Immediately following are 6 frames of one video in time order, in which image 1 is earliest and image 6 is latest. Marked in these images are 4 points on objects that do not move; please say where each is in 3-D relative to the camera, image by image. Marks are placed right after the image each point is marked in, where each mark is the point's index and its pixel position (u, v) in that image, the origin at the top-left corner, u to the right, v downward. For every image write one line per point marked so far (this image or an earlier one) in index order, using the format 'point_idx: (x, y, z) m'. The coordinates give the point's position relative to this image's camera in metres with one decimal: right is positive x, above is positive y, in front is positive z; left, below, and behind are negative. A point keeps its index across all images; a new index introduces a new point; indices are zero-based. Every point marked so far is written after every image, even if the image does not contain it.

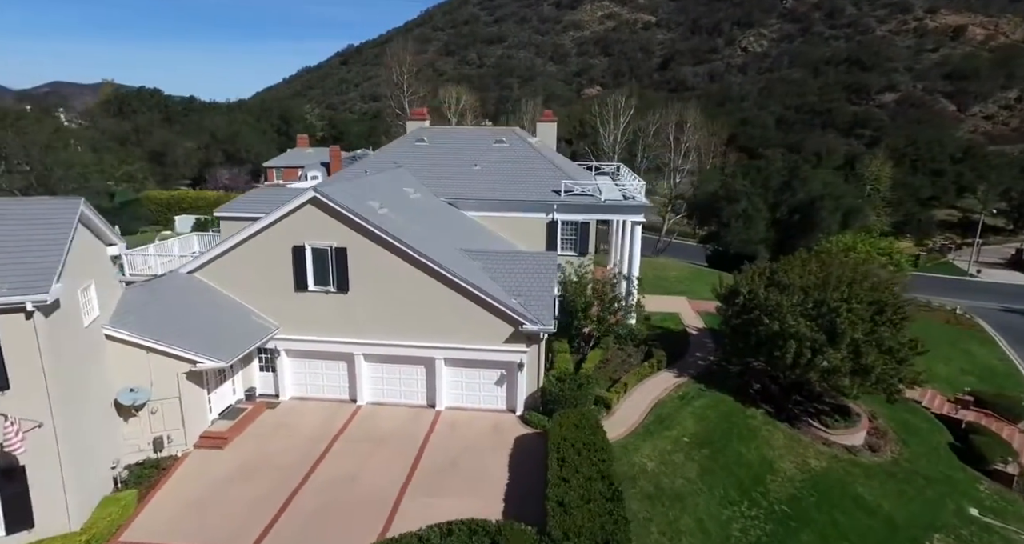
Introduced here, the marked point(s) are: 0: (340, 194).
0: (-6.2, +2.4, +16.3) m
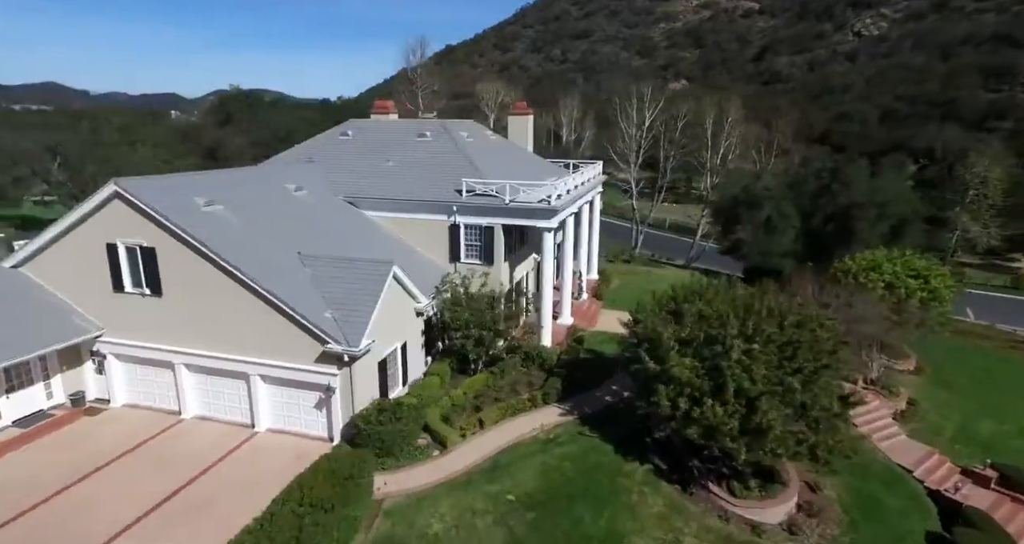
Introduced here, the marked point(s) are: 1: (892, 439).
0: (-10.9, +2.4, +15.3) m
1: (+13.9, -6.1, +19.4) m
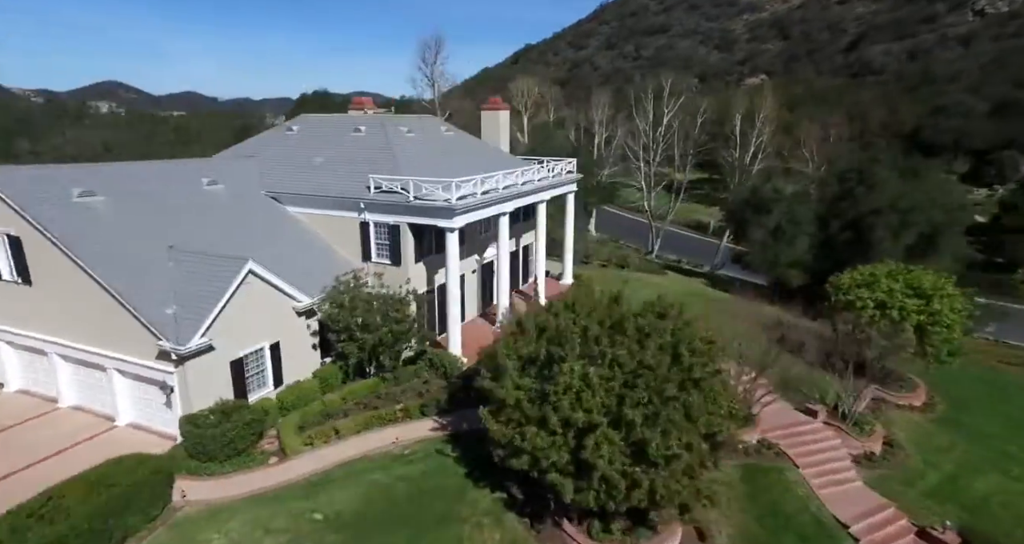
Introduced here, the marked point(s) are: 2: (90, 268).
0: (-14.6, +2.7, +15.9) m
1: (+10.2, -6.6, +16.5) m
2: (-11.5, -0.1, +14.1) m
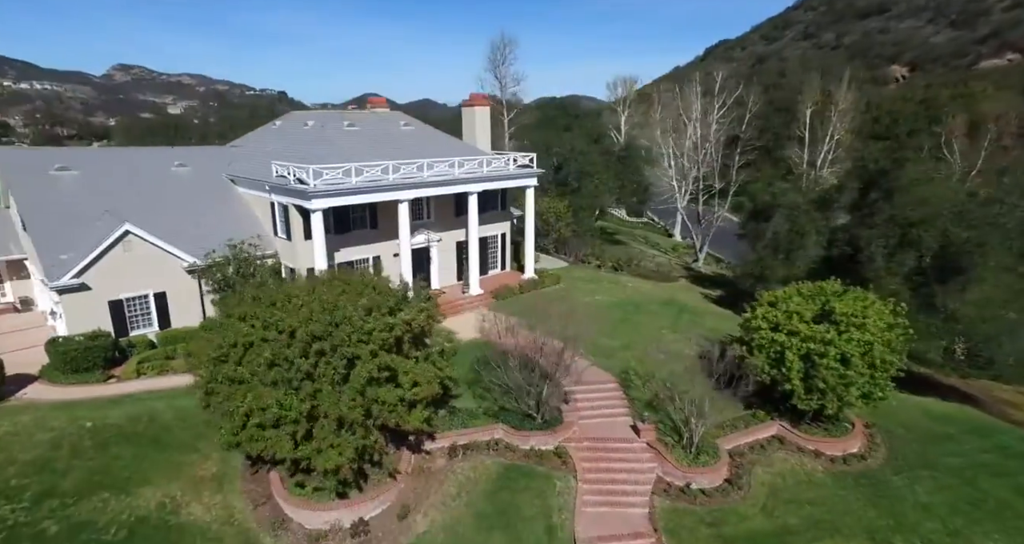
0: (-19.9, +4.6, +22.4) m
1: (+2.9, -6.7, +14.9) m
2: (-17.8, +1.6, +19.7) m
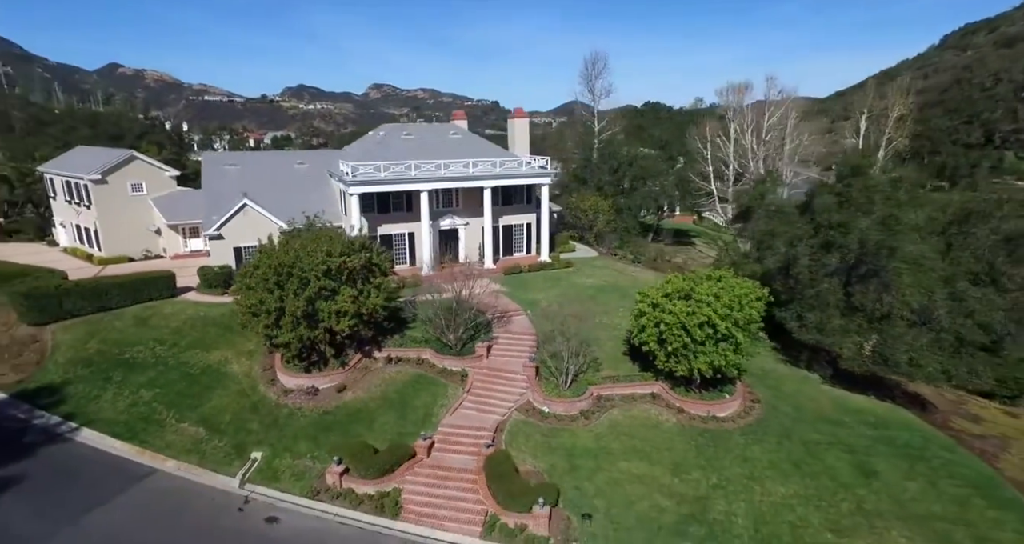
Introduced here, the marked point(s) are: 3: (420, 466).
0: (-19.5, +7.3, +35.1) m
1: (-1.3, -5.5, +20.7) m
2: (-18.6, +4.2, +31.9) m
3: (-3.3, -6.8, +18.6) m
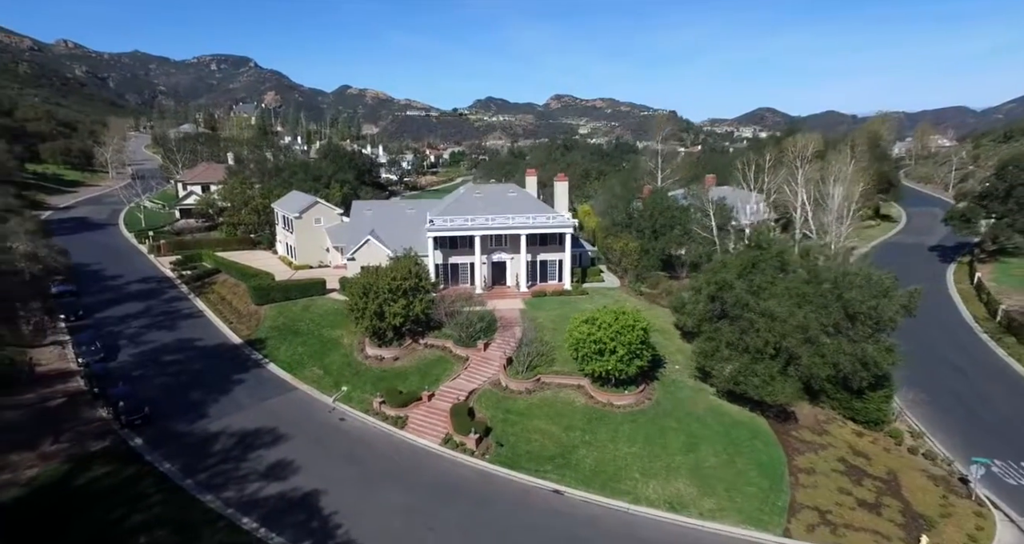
0: (-15.1, +6.5, +53.2) m
1: (-3.0, -7.0, +33.9) m
2: (-15.4, +3.5, +49.8) m
3: (-5.5, -8.1, +32.5) m
